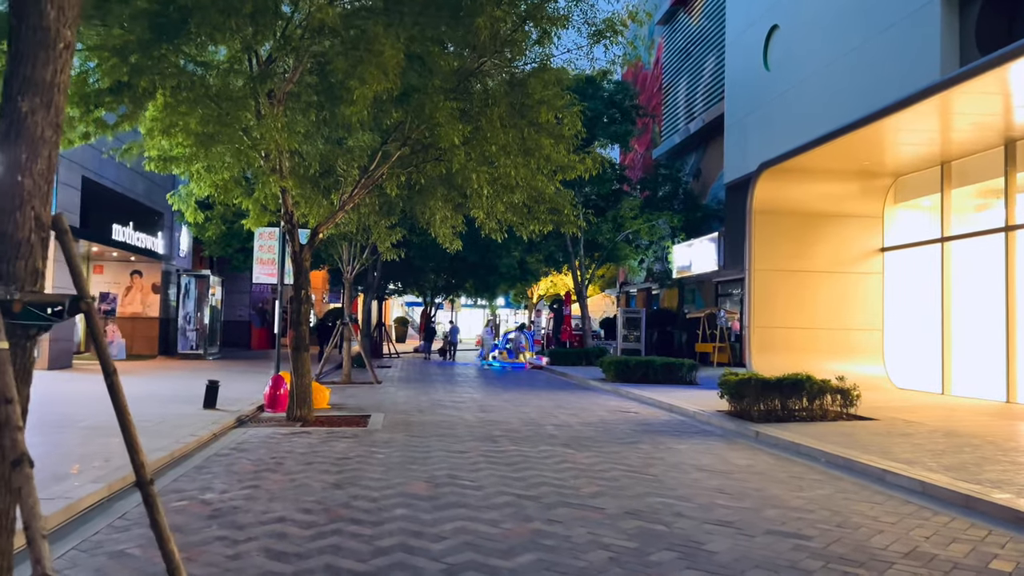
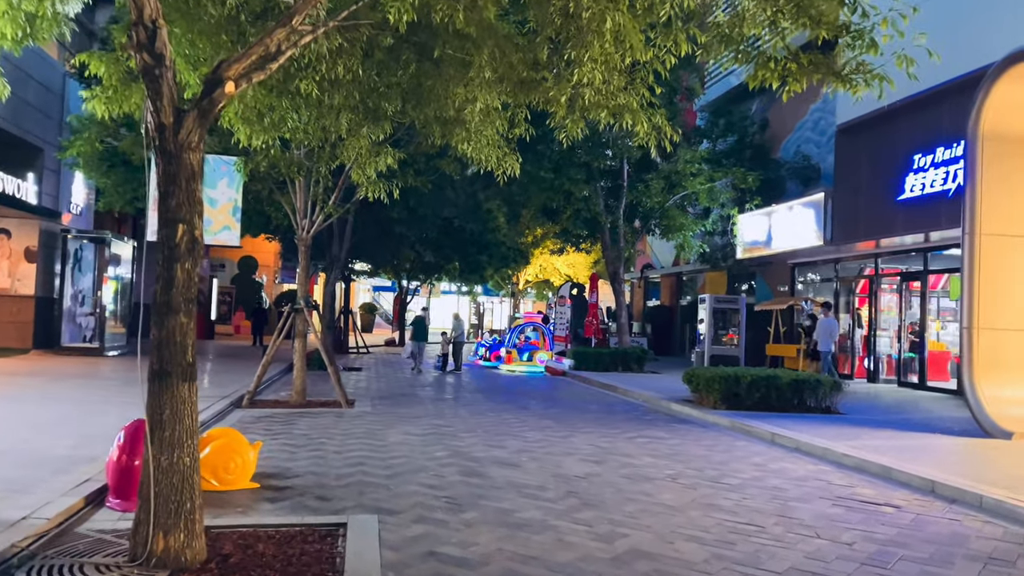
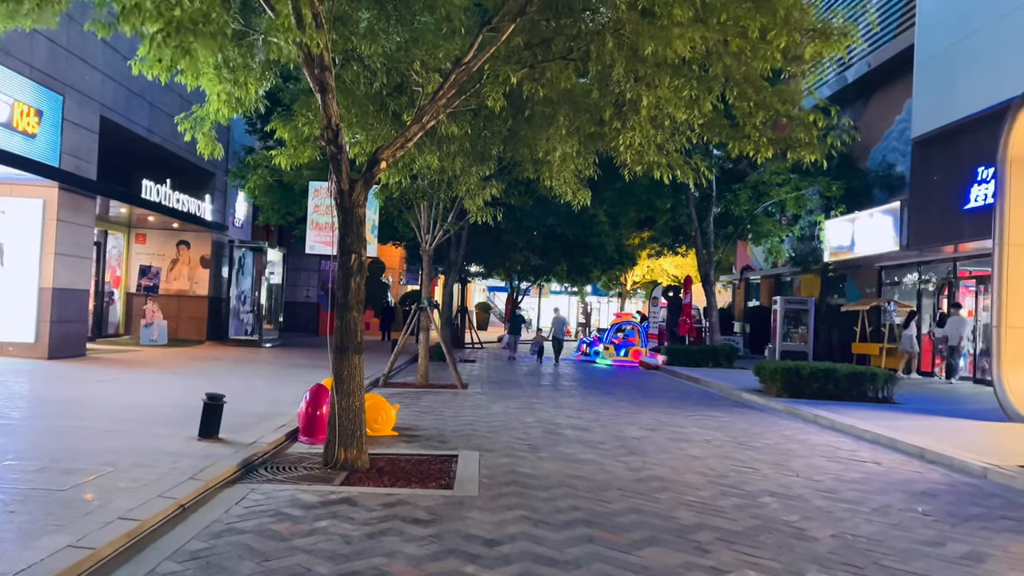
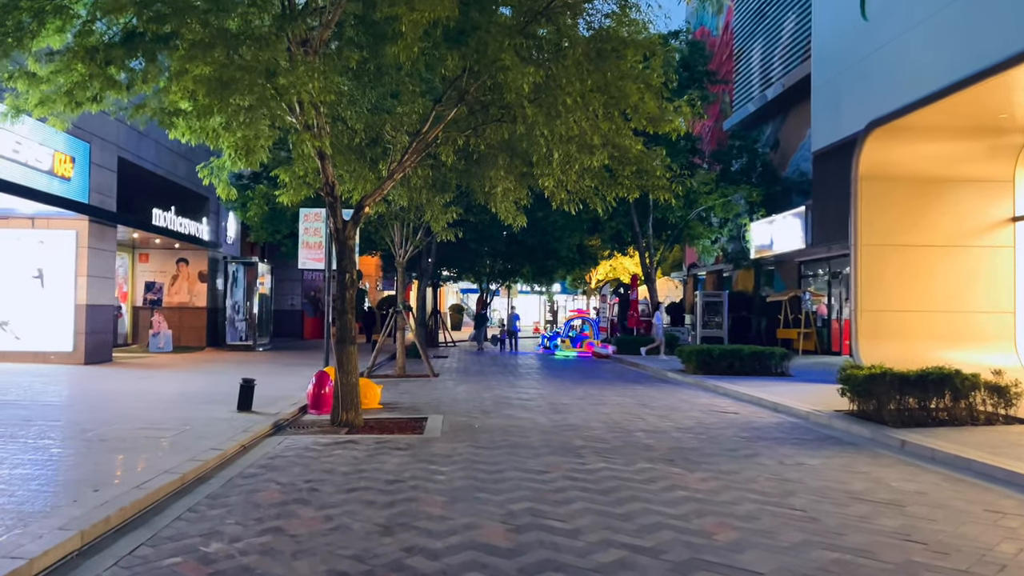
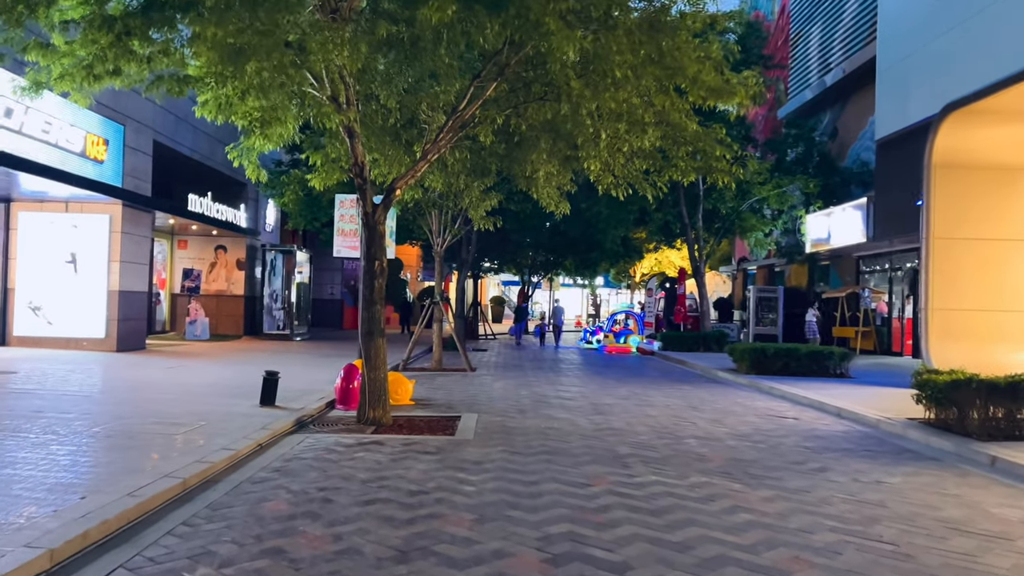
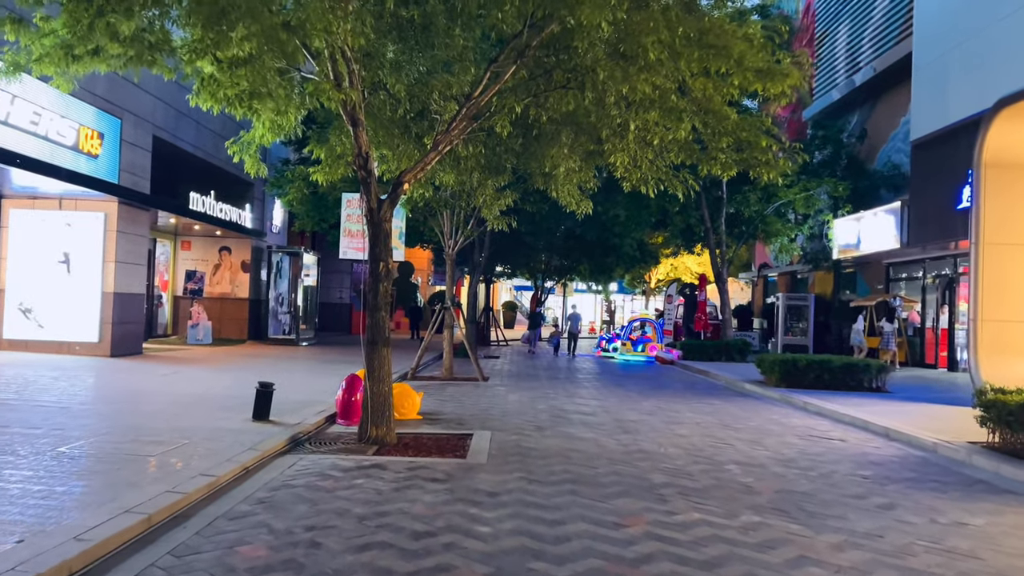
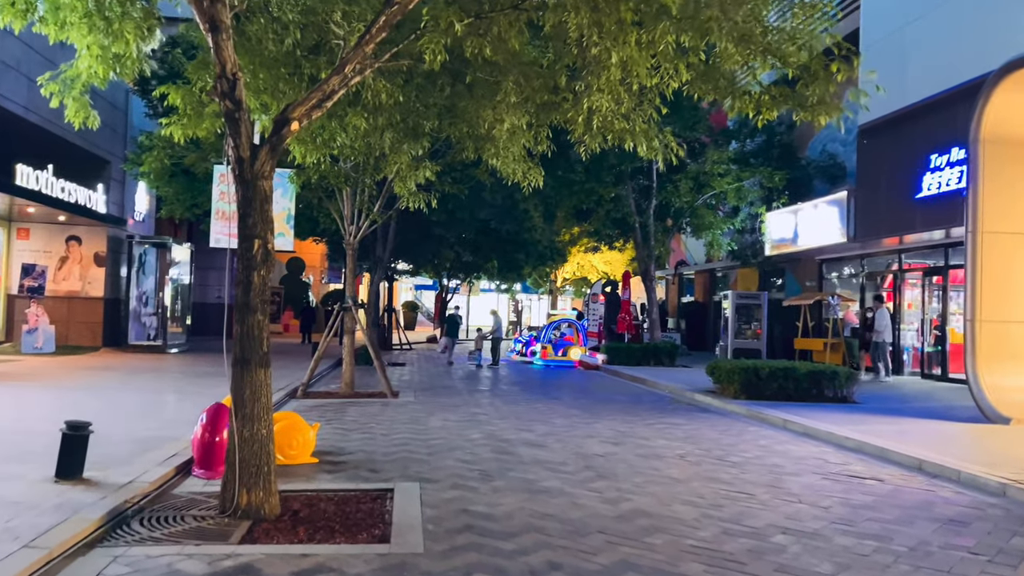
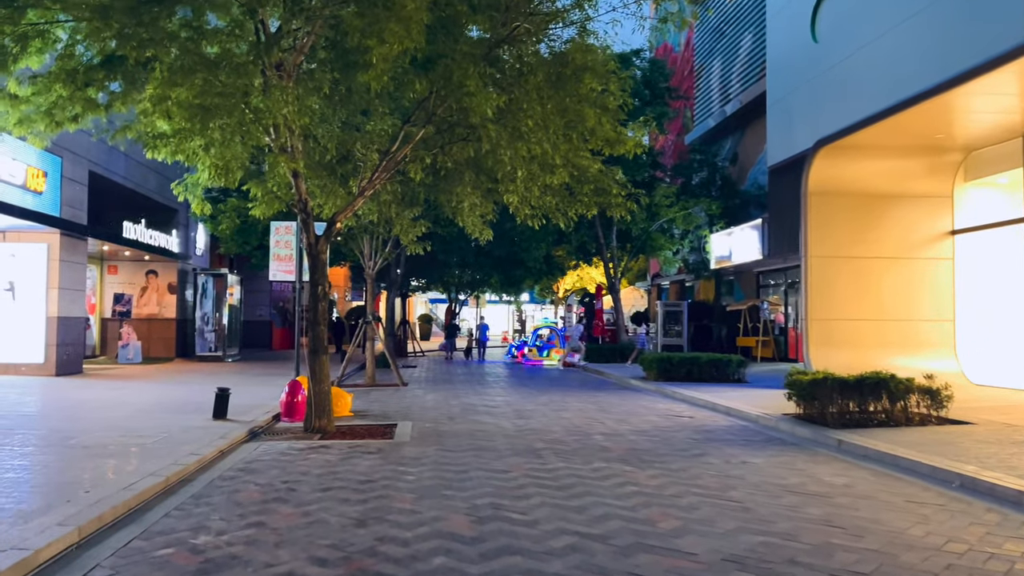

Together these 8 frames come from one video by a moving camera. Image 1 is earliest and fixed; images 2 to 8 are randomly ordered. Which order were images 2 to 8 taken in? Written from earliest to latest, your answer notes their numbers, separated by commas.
8, 4, 5, 6, 3, 7, 2
